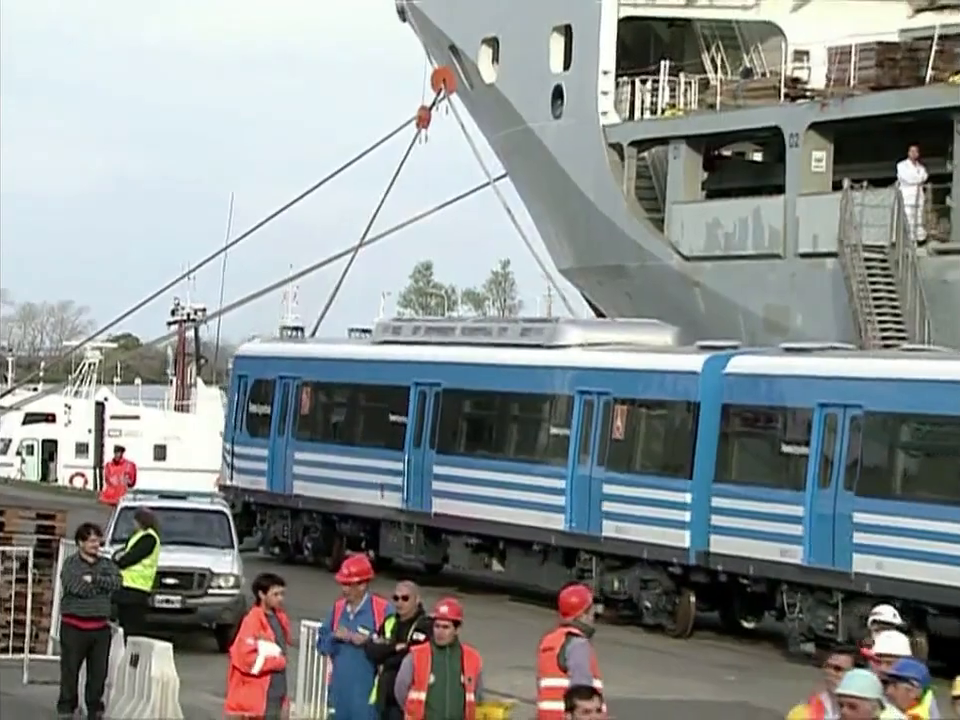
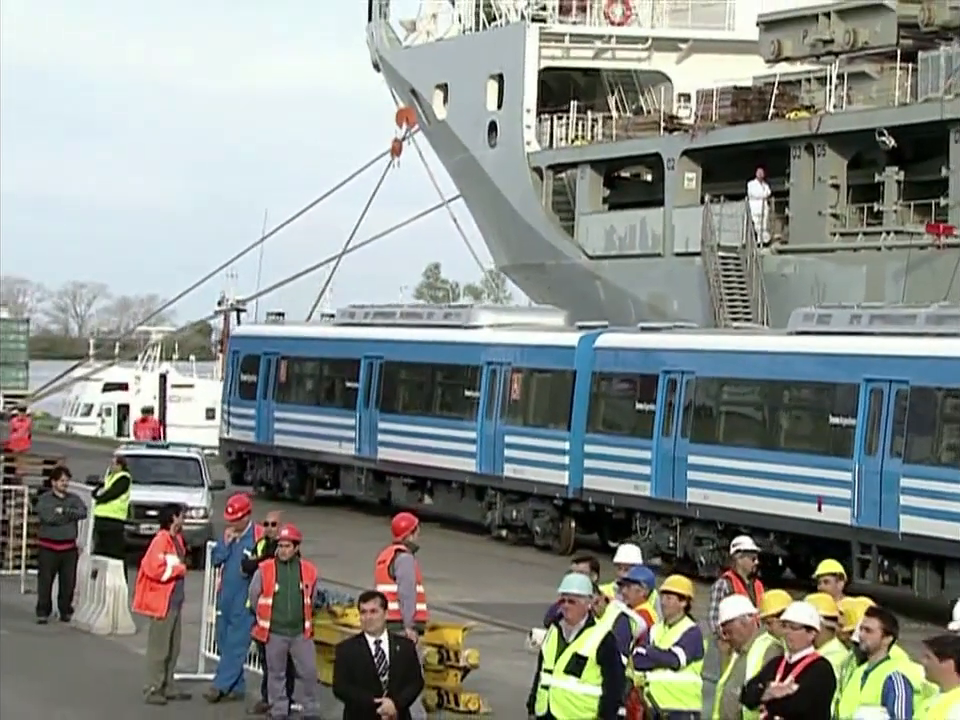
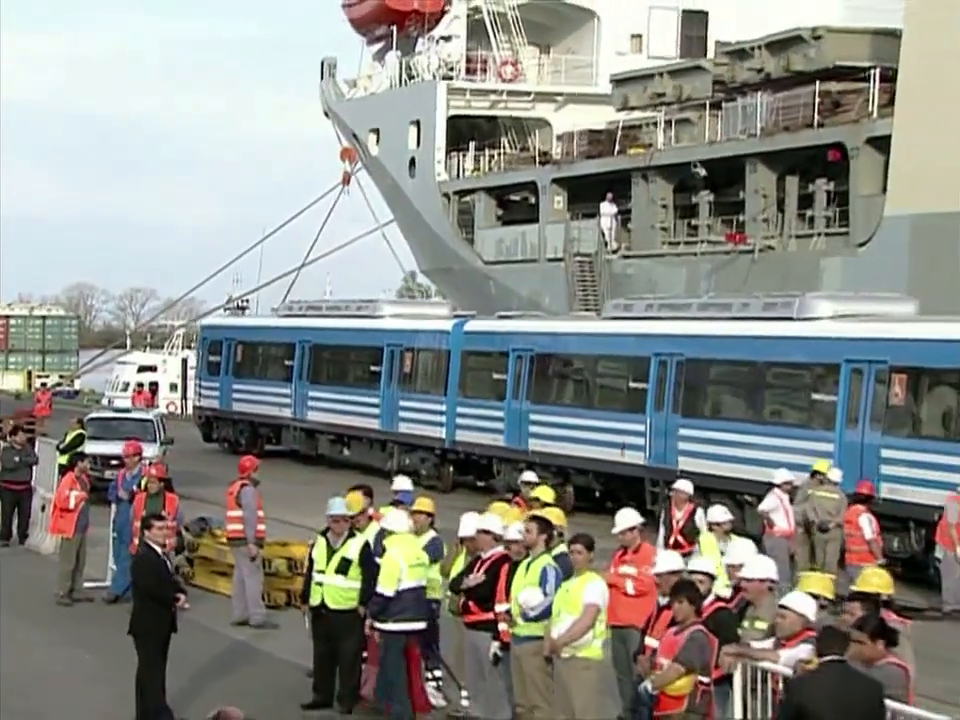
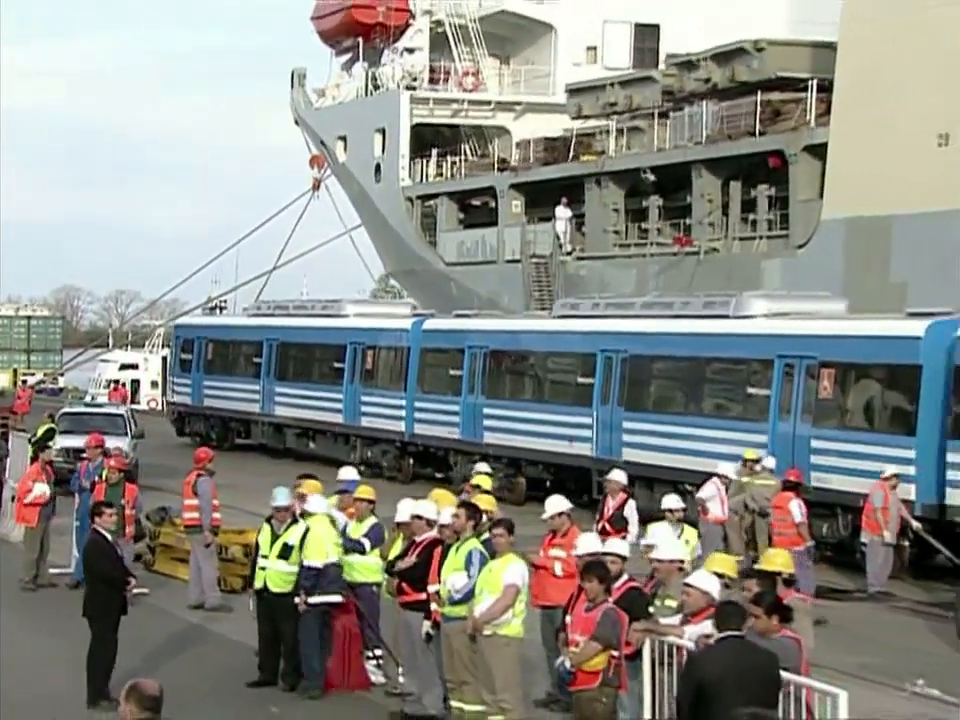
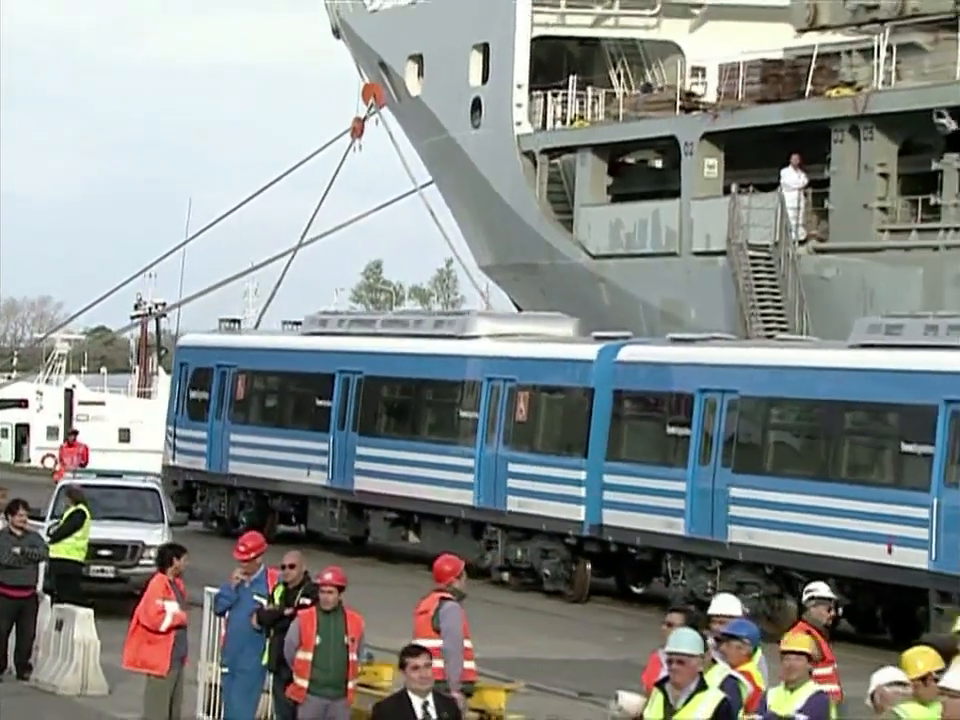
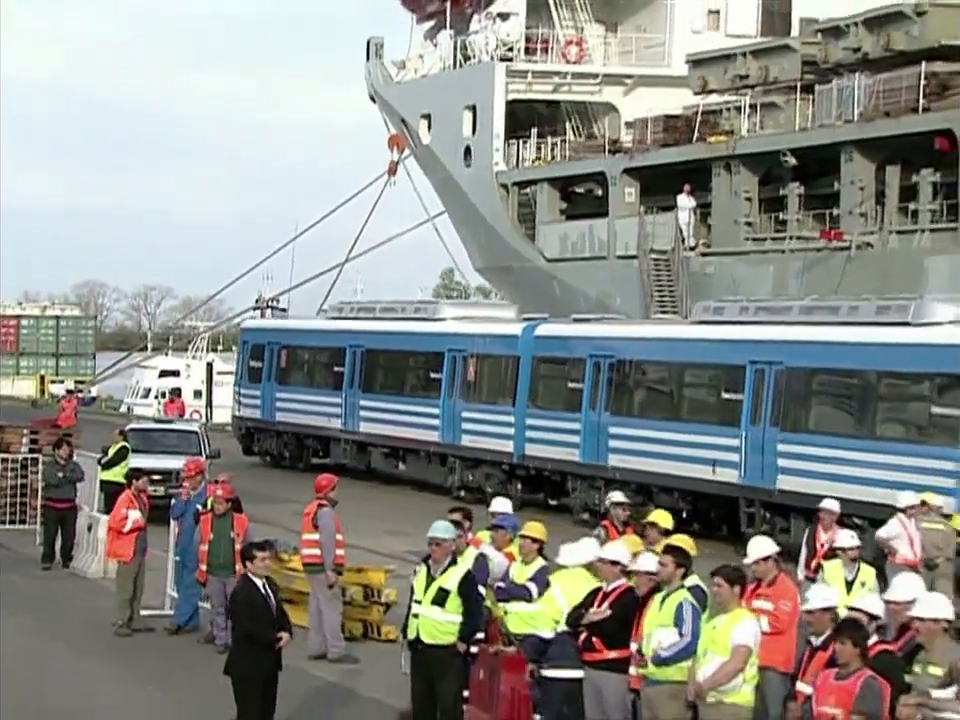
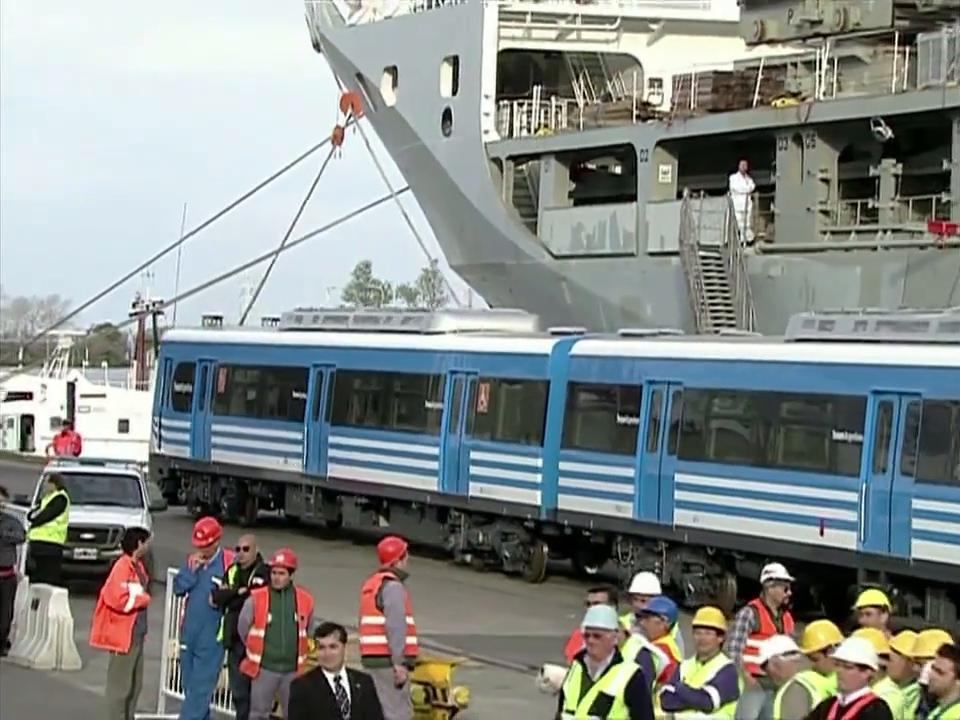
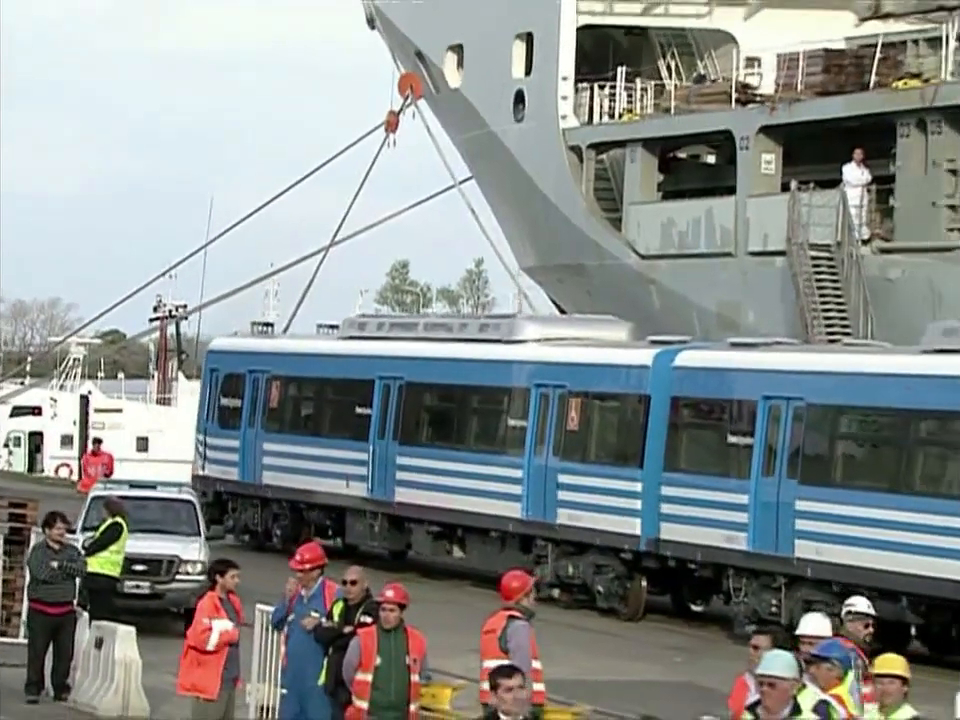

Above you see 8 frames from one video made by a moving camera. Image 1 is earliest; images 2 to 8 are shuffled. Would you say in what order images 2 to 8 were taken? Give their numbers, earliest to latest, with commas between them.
8, 5, 7, 2, 6, 3, 4
